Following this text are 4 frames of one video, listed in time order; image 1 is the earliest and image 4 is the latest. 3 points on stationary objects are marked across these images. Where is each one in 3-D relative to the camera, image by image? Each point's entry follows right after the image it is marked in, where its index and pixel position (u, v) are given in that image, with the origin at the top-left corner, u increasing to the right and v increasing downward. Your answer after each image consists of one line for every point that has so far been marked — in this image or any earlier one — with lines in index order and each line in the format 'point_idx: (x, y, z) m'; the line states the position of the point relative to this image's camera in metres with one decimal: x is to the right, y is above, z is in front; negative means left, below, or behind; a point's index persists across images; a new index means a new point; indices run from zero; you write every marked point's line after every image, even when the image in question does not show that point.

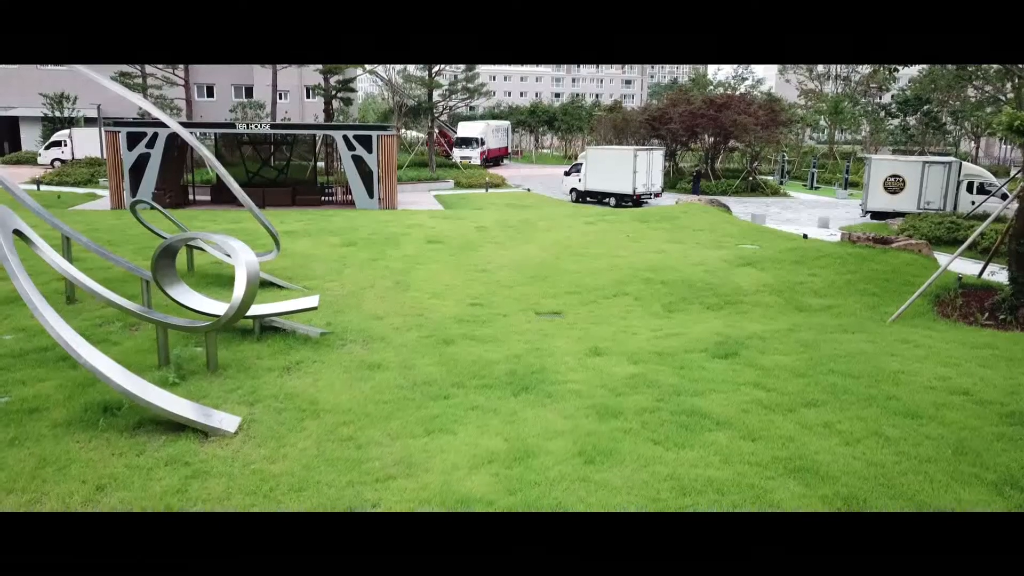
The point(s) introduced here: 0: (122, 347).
0: (-3.2, -0.5, +7.4) m
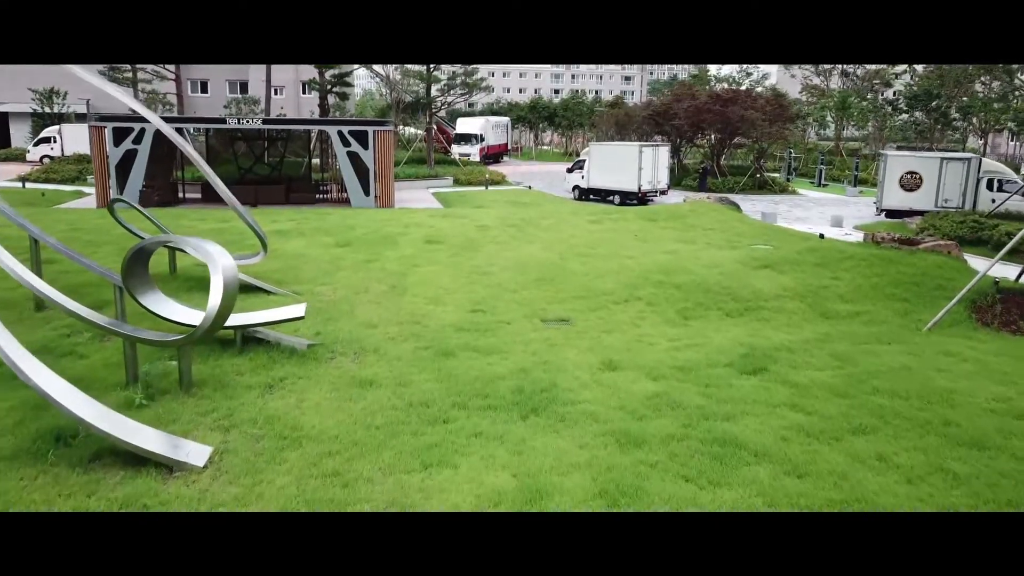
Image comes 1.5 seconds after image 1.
0: (-3.1, -0.5, +6.8) m
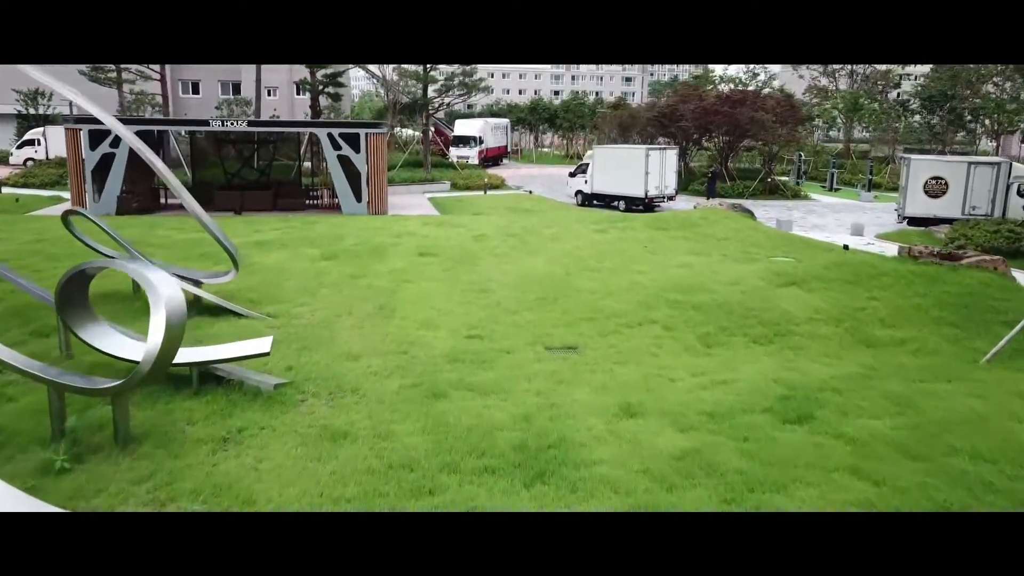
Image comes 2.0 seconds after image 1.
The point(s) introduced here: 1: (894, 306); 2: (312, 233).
0: (-3.1, -0.8, +5.7) m
1: (+3.6, -0.2, +8.7) m
2: (-3.1, +0.8, +13.9) m
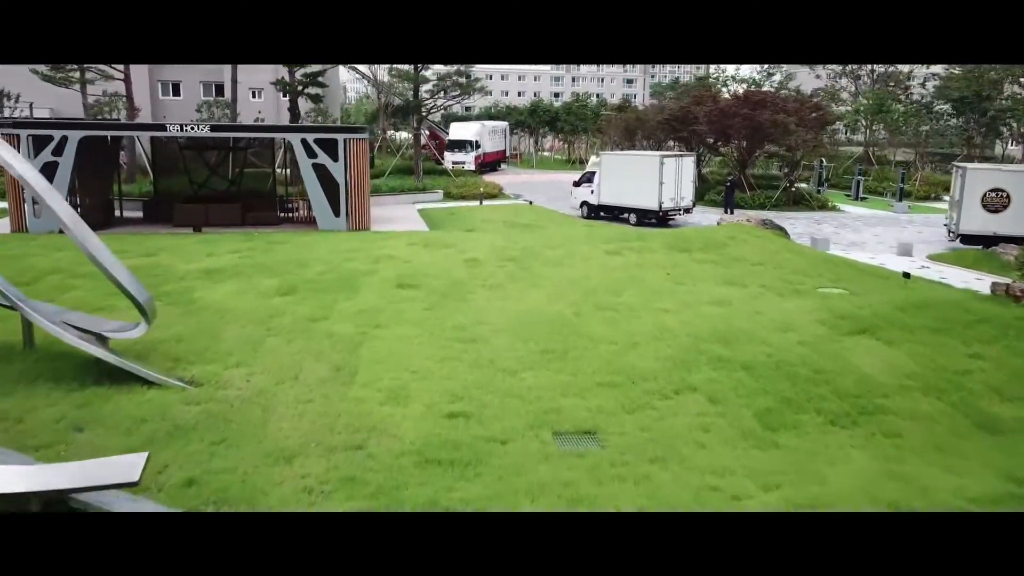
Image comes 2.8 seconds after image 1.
0: (-3.2, -1.2, +3.7) m
1: (+3.6, -0.6, +6.6) m
2: (-3.1, +0.4, +11.9) m
